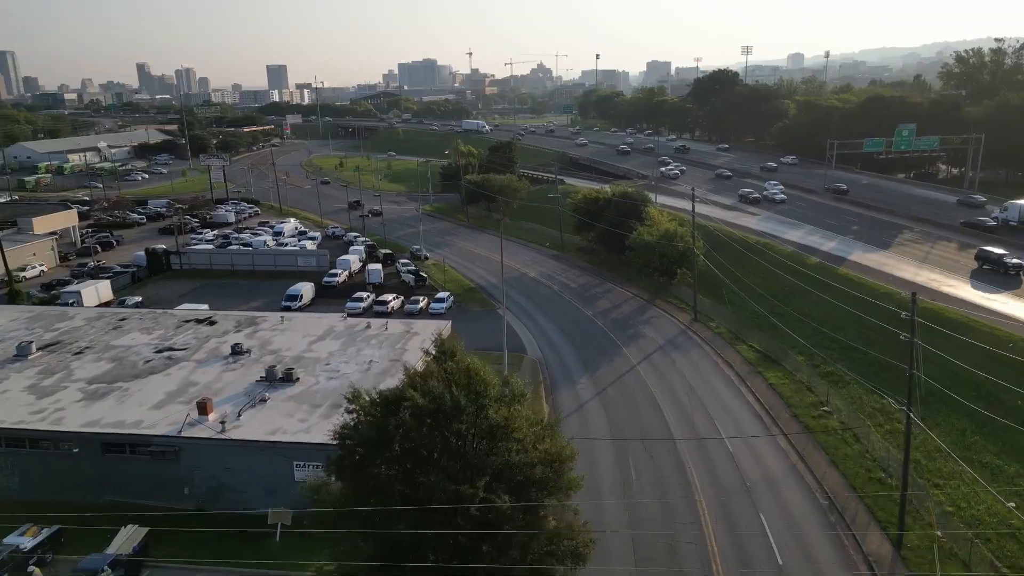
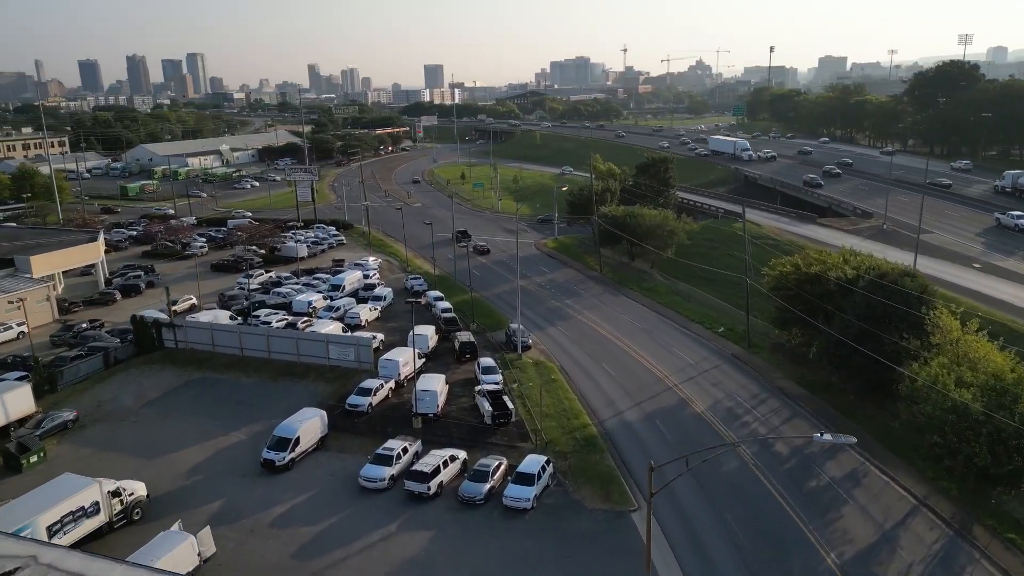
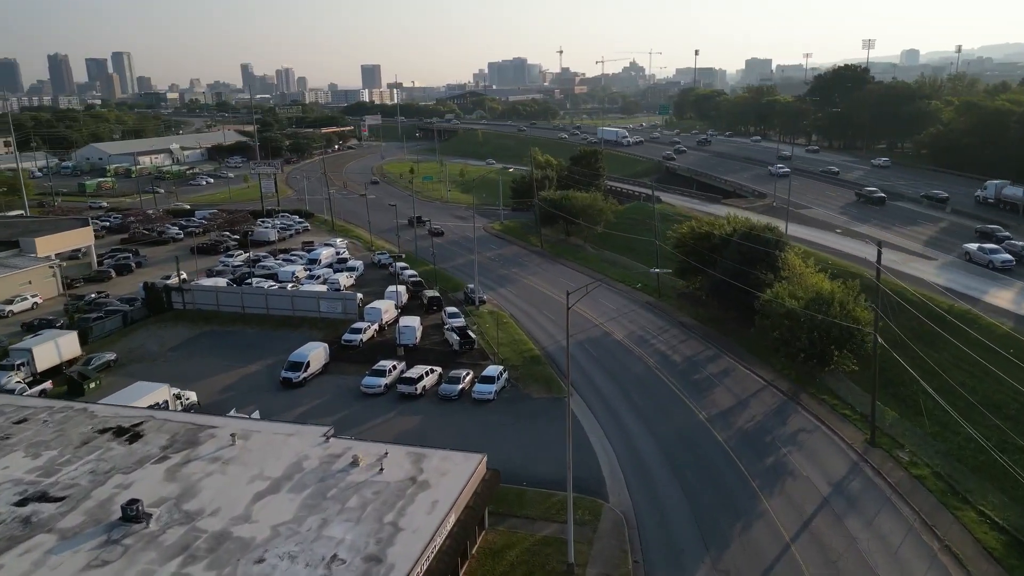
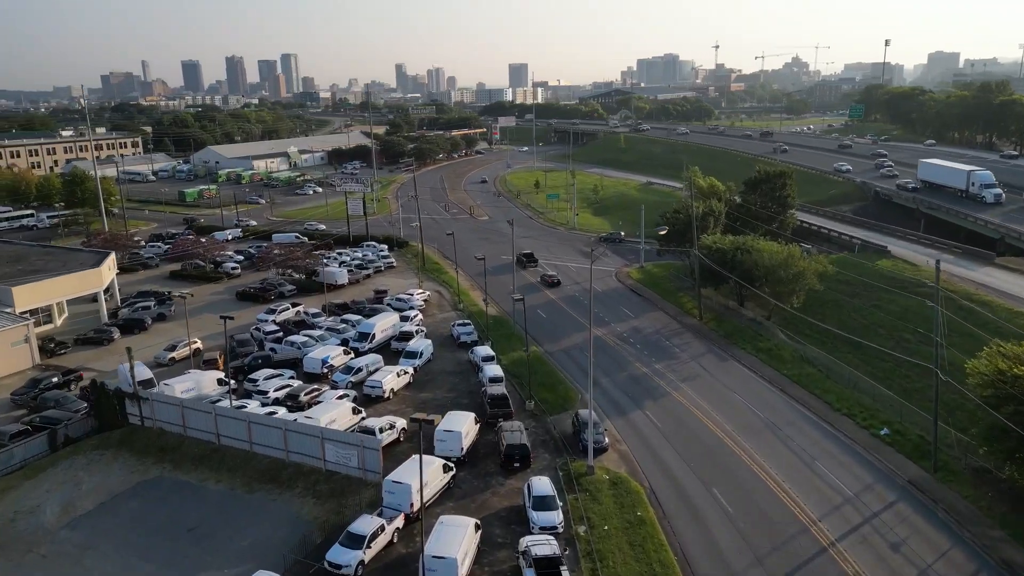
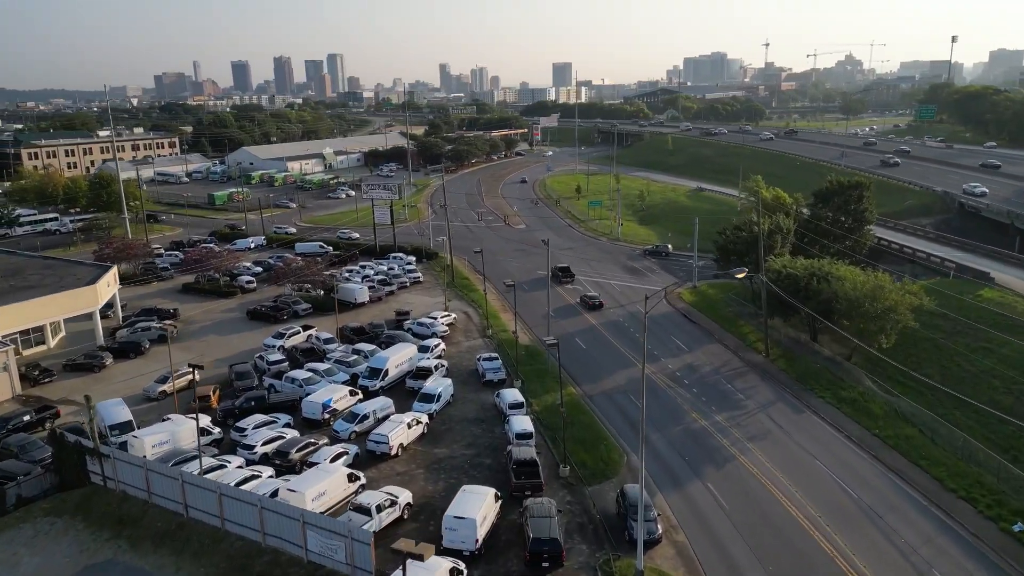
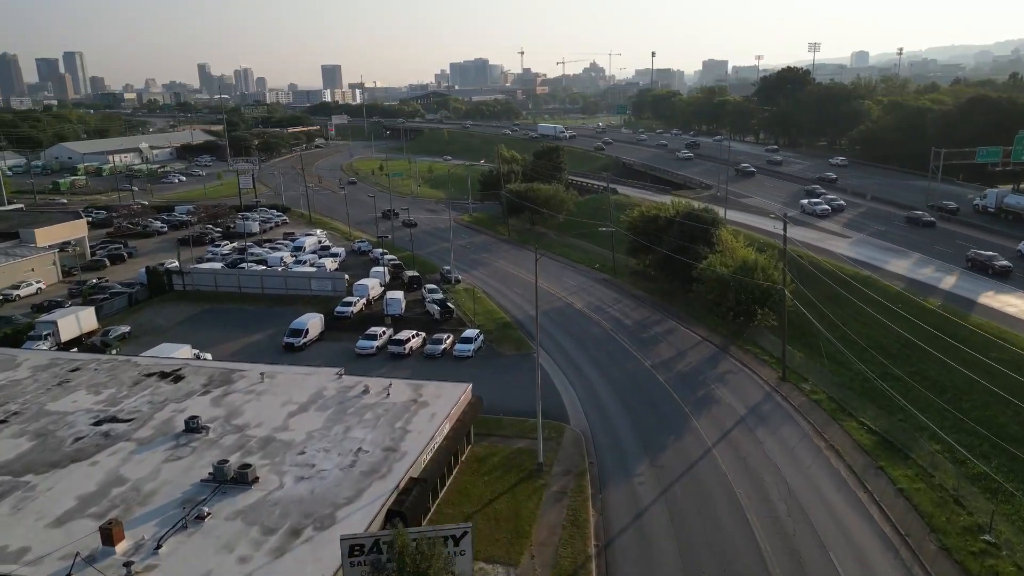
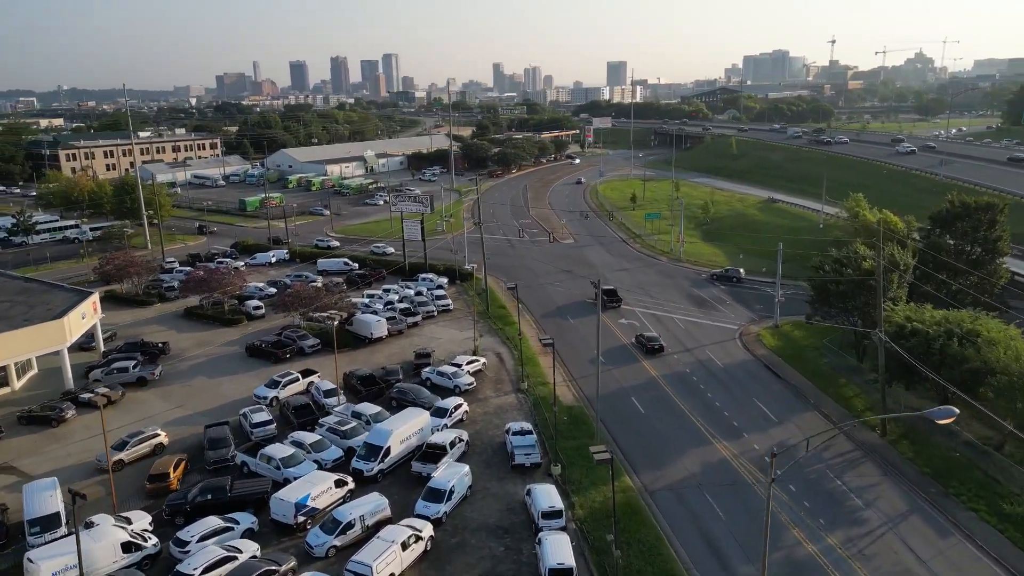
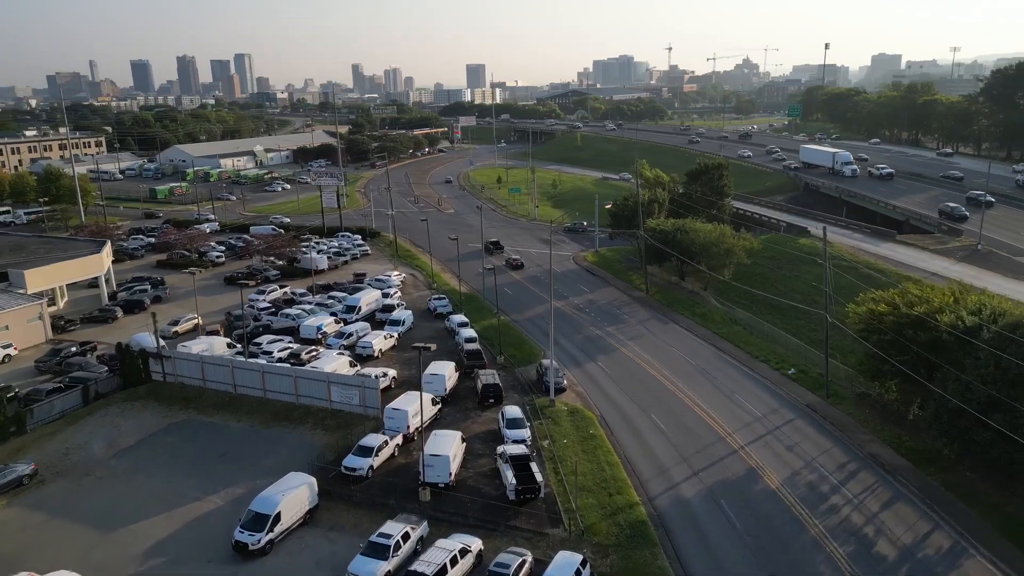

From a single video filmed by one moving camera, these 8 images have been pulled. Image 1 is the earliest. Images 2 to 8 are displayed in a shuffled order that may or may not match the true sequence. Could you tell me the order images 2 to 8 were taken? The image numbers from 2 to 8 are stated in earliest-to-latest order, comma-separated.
6, 3, 2, 8, 4, 5, 7
